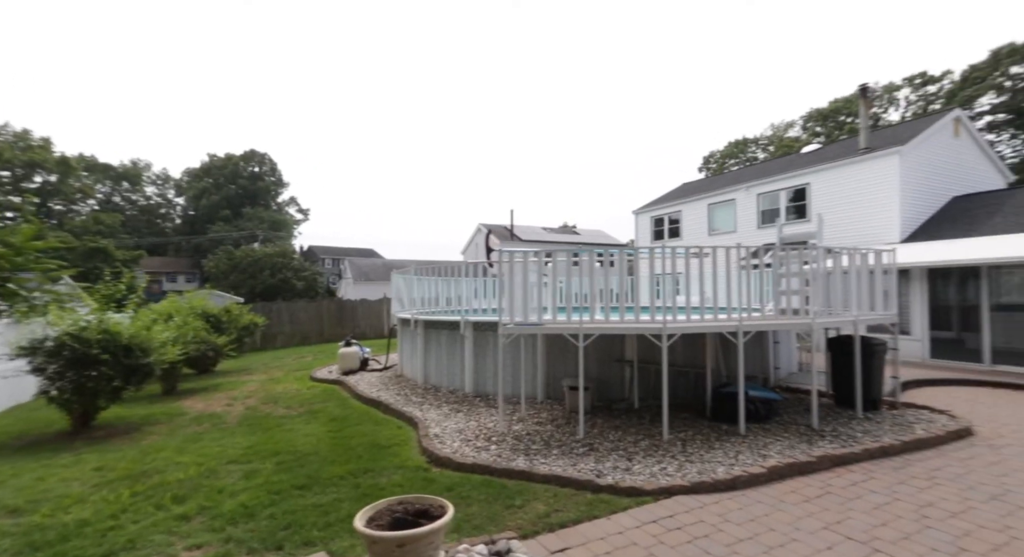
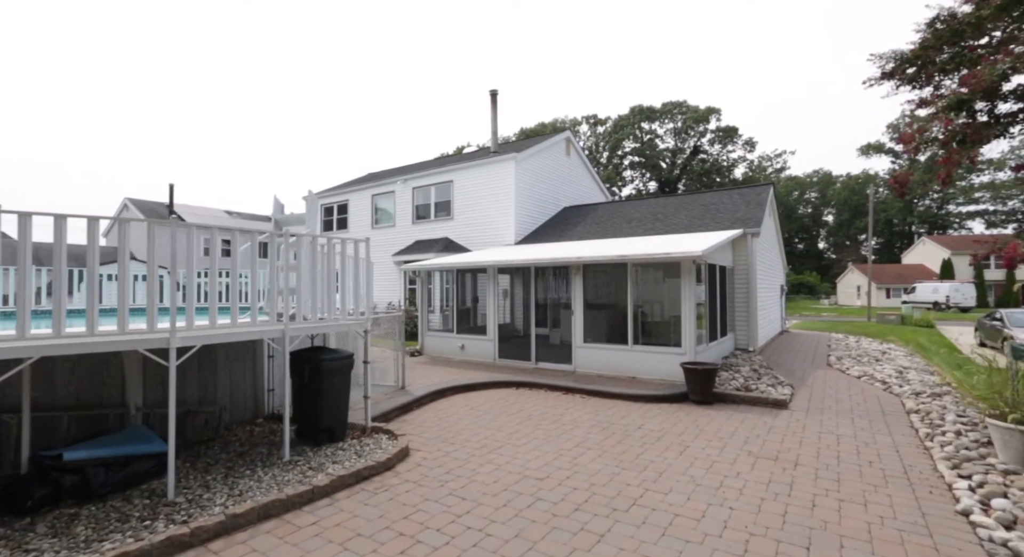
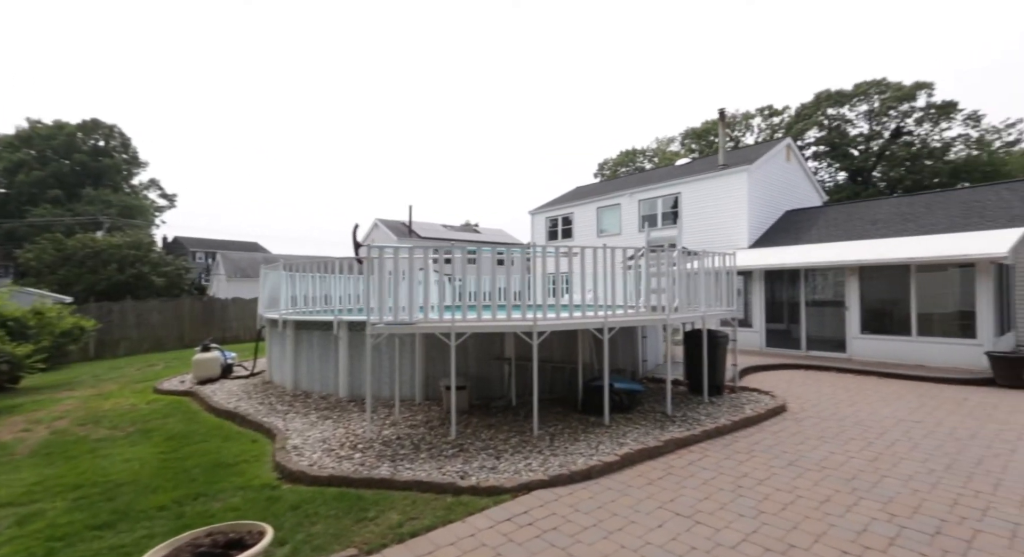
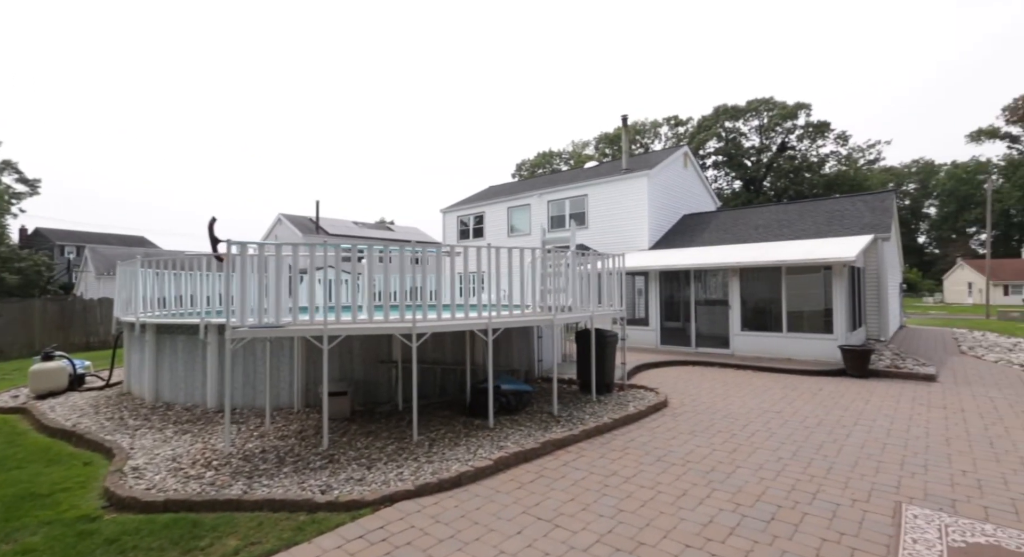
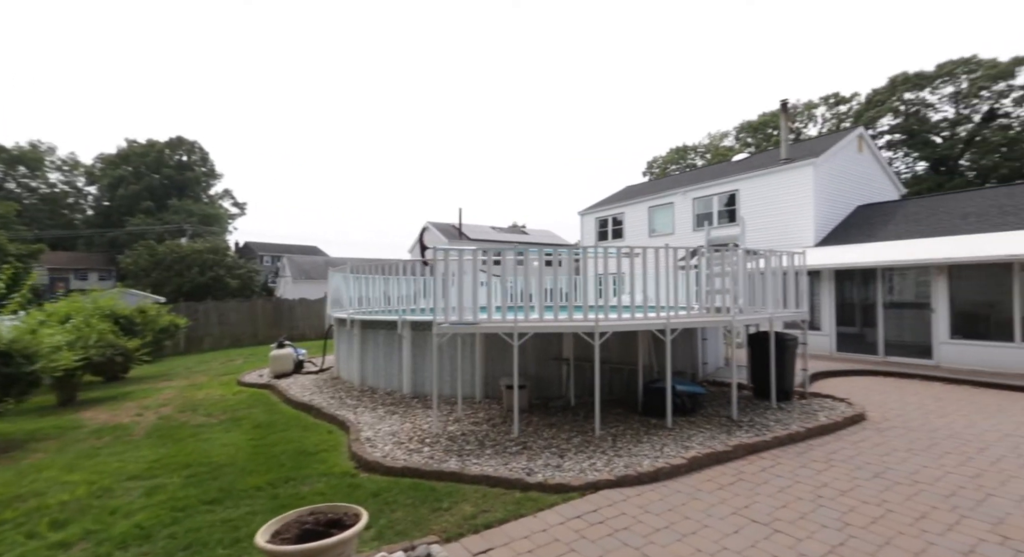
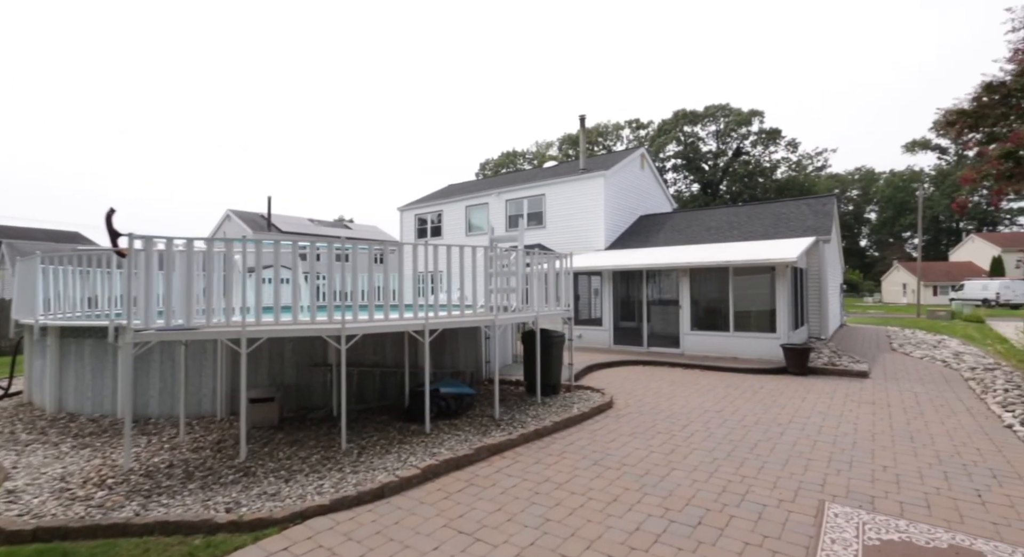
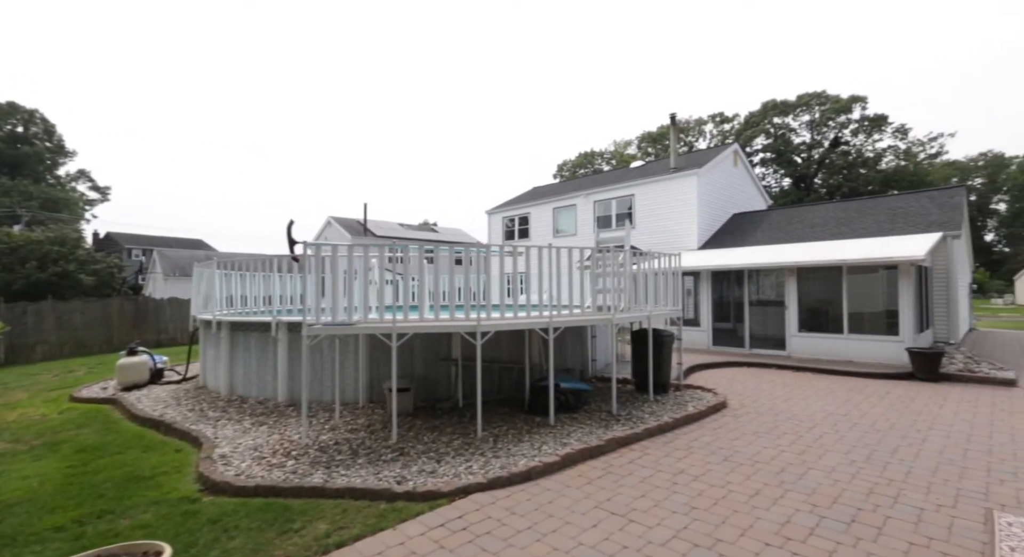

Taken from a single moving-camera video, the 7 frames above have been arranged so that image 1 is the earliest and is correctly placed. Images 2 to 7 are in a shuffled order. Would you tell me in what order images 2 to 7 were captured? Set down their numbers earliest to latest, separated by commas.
5, 3, 7, 4, 6, 2
